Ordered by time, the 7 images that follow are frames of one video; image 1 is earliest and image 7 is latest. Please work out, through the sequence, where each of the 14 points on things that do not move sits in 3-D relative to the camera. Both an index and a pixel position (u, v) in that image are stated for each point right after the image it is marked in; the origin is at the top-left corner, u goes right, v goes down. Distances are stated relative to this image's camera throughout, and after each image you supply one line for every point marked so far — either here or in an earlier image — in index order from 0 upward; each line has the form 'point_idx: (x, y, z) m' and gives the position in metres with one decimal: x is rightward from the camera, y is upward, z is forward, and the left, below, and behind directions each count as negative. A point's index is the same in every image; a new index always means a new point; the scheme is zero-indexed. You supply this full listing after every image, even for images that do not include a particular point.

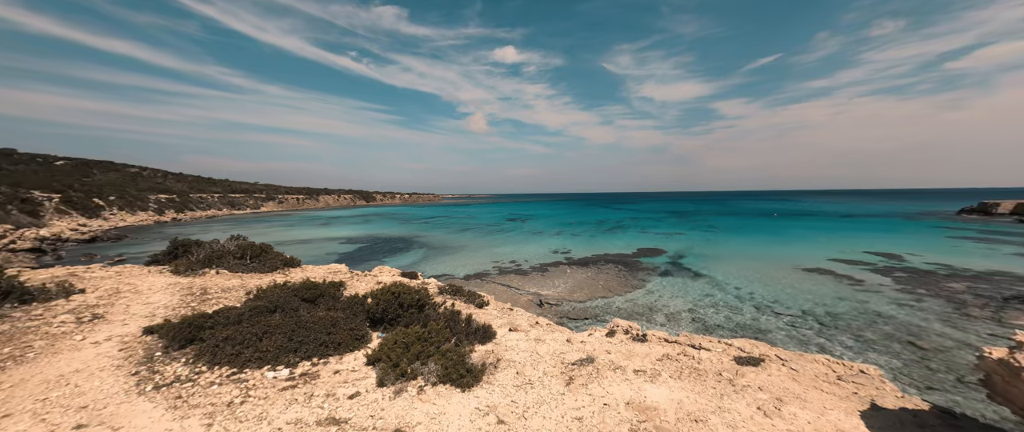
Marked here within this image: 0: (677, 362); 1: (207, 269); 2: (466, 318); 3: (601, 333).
0: (+4.6, -4.1, +9.3) m
1: (-16.2, -2.8, +17.7) m
2: (-1.6, -3.5, +11.6) m
3: (+3.2, -4.2, +12.0) m
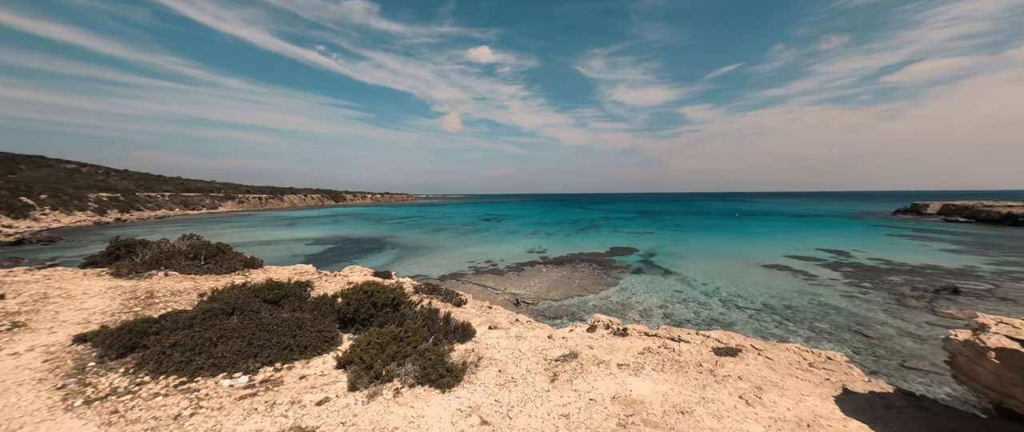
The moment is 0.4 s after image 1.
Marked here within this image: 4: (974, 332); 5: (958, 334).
0: (+4.1, -3.9, +9.3) m
1: (-17.2, -2.6, +16.2) m
2: (-2.2, -3.3, +11.1) m
3: (+2.5, -4.0, +11.9) m
4: (+7.7, -2.0, +5.5) m
5: (+7.6, -2.0, +5.6) m
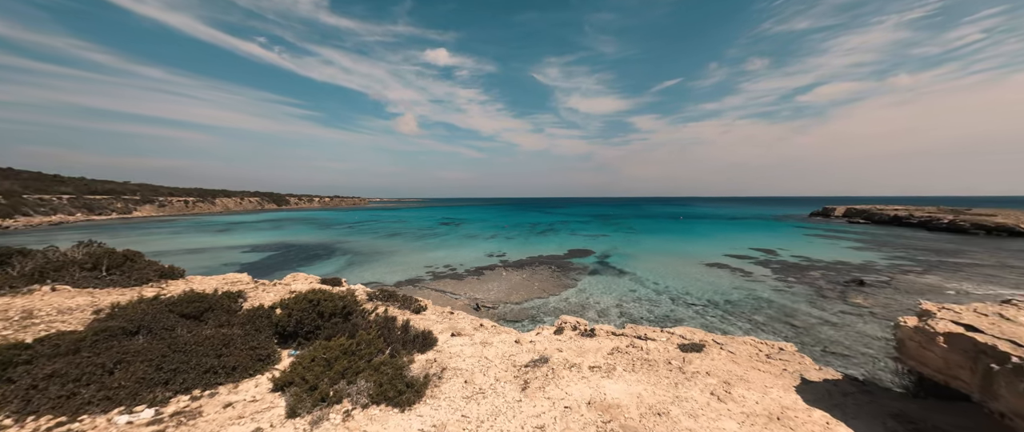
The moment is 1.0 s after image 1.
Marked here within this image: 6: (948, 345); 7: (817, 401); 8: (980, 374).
0: (+3.1, -3.8, +9.1) m
1: (-18.9, -2.7, +13.3) m
2: (-3.3, -3.3, +10.1) m
3: (+1.3, -4.0, +11.5) m
4: (+7.2, -1.8, +5.9) m
5: (+7.1, -1.9, +6.0) m
6: (+6.8, -2.0, +5.2) m
7: (+6.2, -3.8, +6.7) m
8: (+6.7, -2.3, +4.8) m
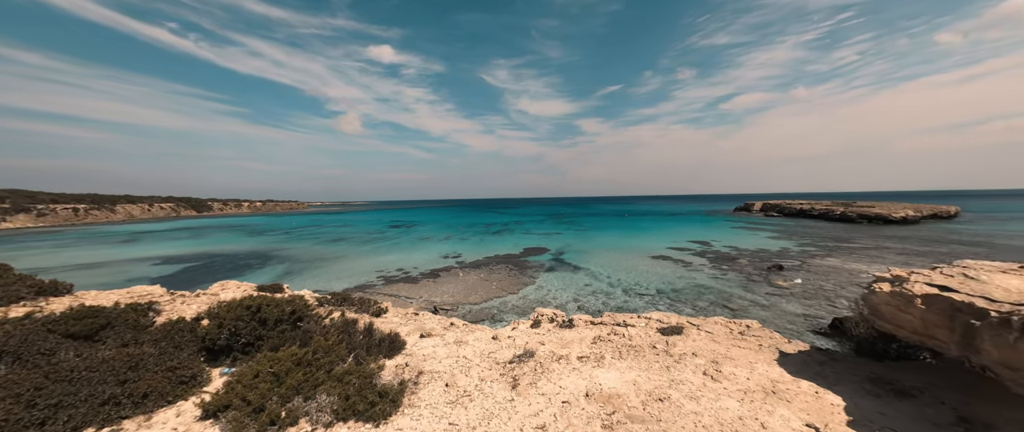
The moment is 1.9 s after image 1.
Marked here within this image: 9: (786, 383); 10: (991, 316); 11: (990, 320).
0: (+2.6, -3.3, +8.8) m
1: (-19.8, -2.8, +9.8) m
2: (-3.9, -3.0, +8.9) m
3: (+0.4, -3.6, +10.9) m
4: (+7.1, -1.2, +6.2) m
5: (+6.9, -1.3, +6.2) m
6: (+6.7, -1.5, +5.4) m
7: (+5.9, -3.2, +6.9) m
8: (+6.7, -1.7, +5.0) m
9: (+5.3, -3.2, +6.5) m
10: (+6.6, -1.4, +4.6) m
11: (+6.6, -1.4, +4.6) m
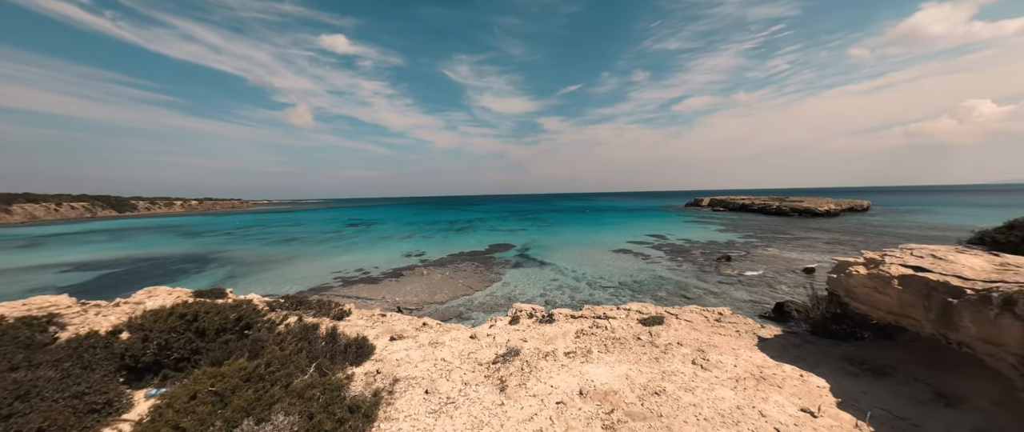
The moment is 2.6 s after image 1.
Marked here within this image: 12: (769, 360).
0: (+2.1, -3.1, +8.6) m
1: (-20.2, -2.7, +7.1) m
2: (-4.4, -2.8, +7.9) m
3: (-0.3, -3.3, +10.4) m
4: (+6.8, -1.0, +6.4) m
5: (+6.7, -1.0, +6.4) m
6: (+6.6, -1.2, +5.6) m
7: (+5.6, -2.9, +7.0) m
8: (+6.6, -1.4, +5.2) m
9: (+5.0, -3.0, +6.5) m
10: (+6.5, -1.1, +4.8) m
11: (+6.5, -1.2, +4.8) m
12: (+5.2, -2.9, +6.8) m
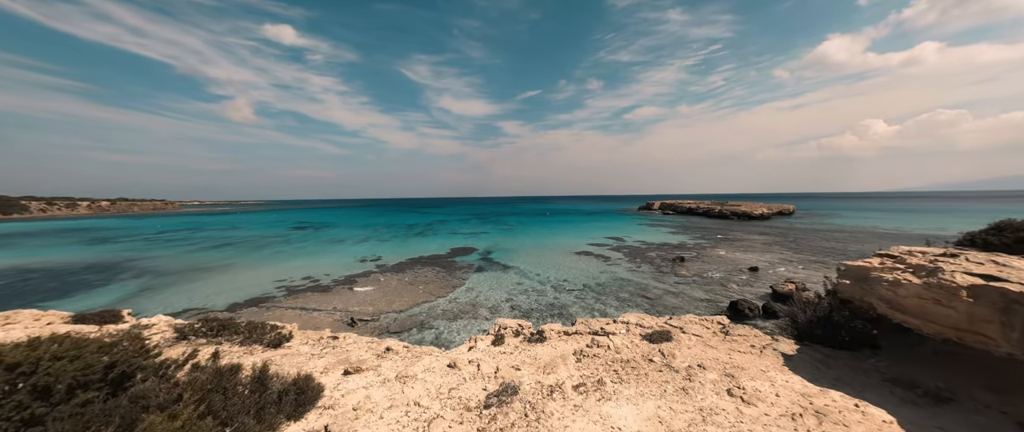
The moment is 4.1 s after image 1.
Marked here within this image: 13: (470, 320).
0: (+1.9, -3.1, +7.2) m
1: (-20.1, -2.7, +3.1) m
2: (-4.5, -2.8, +5.8) m
3: (-0.7, -3.3, +8.7) m
4: (+6.8, -1.0, +5.6) m
5: (+6.7, -1.0, +5.7) m
6: (+6.7, -1.2, +4.8) m
7: (+5.6, -2.9, +6.1) m
8: (+6.7, -1.4, +4.4) m
9: (+5.0, -3.0, +5.5) m
10: (+6.7, -1.1, +4.0) m
11: (+6.7, -1.1, +4.0) m
12: (+5.2, -2.9, +5.8) m
13: (-1.8, -4.2, +14.0) m
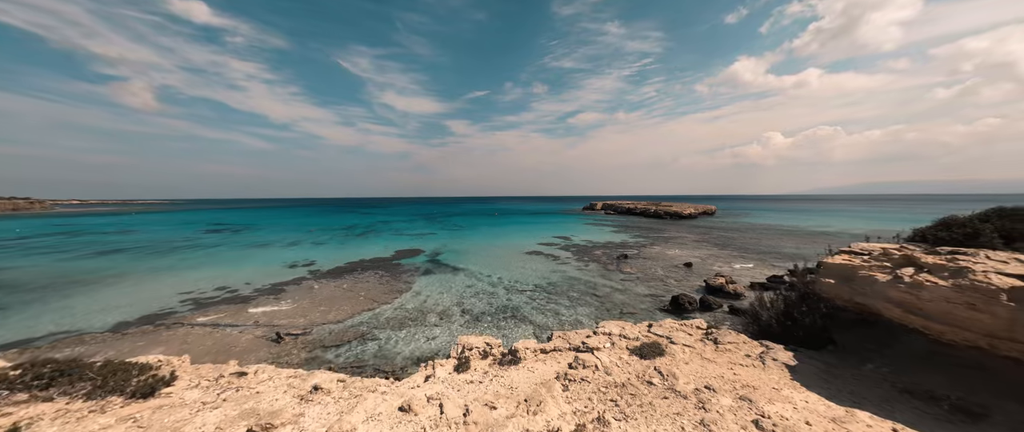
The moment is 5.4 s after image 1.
0: (+1.4, -3.0, +5.9) m
1: (-19.7, -2.7, -1.6) m
2: (-4.7, -2.7, +3.5) m
3: (-1.4, -3.3, +7.0) m
4: (+6.5, -0.9, +5.1) m
5: (+6.3, -0.9, +5.2) m
6: (+6.5, -1.1, +4.3) m
7: (+5.2, -2.9, +5.4) m
8: (+6.6, -1.3, +3.9) m
9: (+4.8, -2.9, +4.8) m
10: (+6.7, -1.0, +3.5) m
11: (+6.6, -1.1, +3.5) m
12: (+4.9, -2.9, +5.1) m
13: (-3.3, -4.1, +12.1) m
